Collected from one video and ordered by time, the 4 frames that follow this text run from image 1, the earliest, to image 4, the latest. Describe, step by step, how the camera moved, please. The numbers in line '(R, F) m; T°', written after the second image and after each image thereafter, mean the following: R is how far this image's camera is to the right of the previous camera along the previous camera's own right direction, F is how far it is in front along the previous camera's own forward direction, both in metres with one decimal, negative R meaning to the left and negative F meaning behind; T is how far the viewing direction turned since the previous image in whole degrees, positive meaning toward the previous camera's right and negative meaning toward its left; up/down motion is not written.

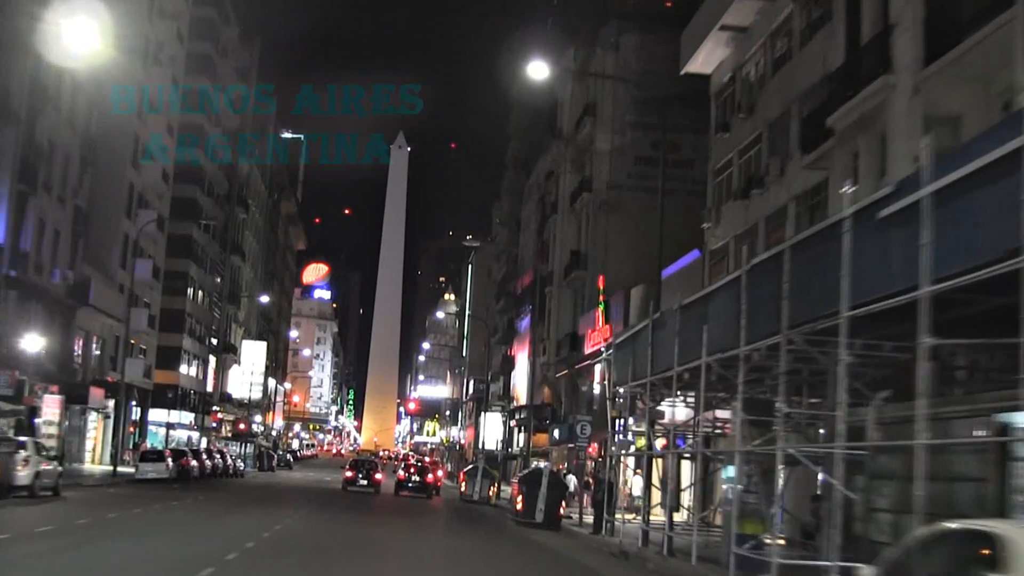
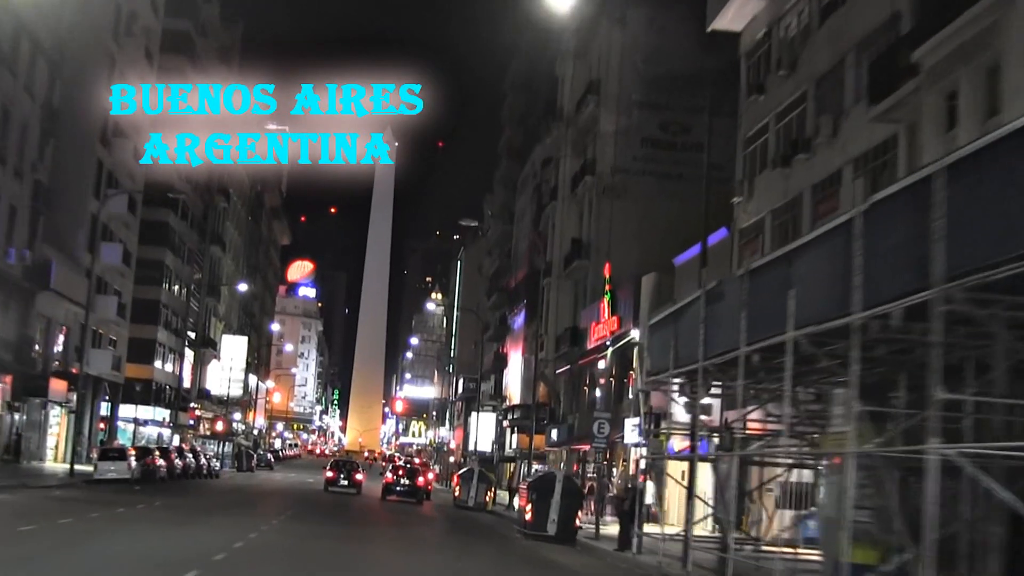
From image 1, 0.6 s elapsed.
(-0.4, +4.0) m; +1°
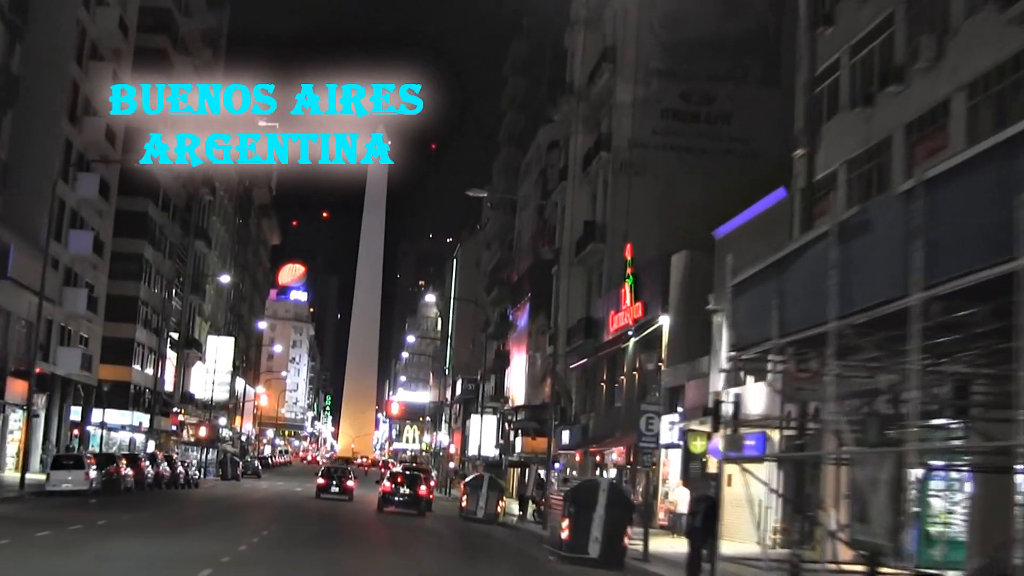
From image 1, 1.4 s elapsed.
(-0.5, +4.9) m; 0°
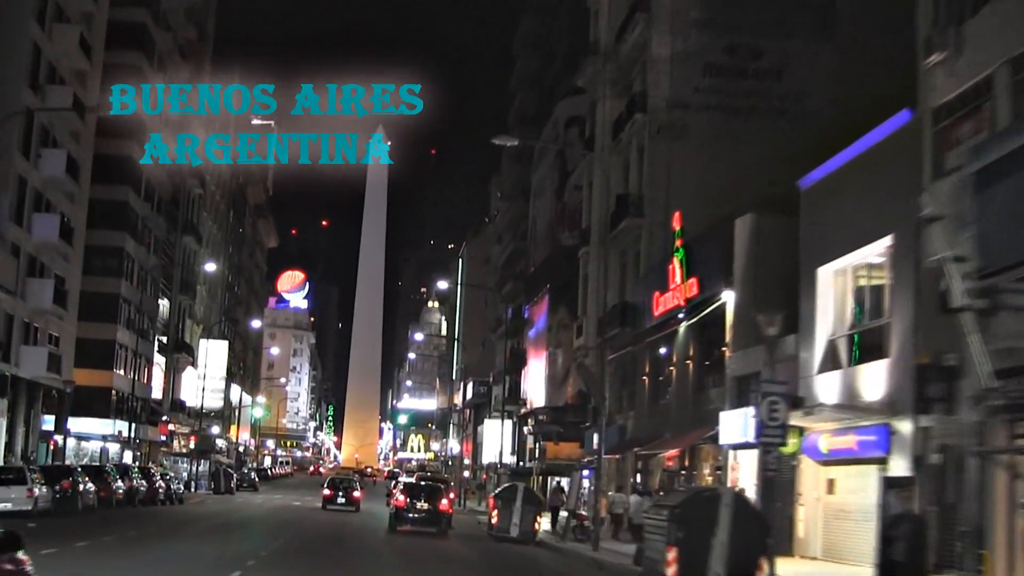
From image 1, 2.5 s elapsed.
(-0.6, +6.1) m; 0°
